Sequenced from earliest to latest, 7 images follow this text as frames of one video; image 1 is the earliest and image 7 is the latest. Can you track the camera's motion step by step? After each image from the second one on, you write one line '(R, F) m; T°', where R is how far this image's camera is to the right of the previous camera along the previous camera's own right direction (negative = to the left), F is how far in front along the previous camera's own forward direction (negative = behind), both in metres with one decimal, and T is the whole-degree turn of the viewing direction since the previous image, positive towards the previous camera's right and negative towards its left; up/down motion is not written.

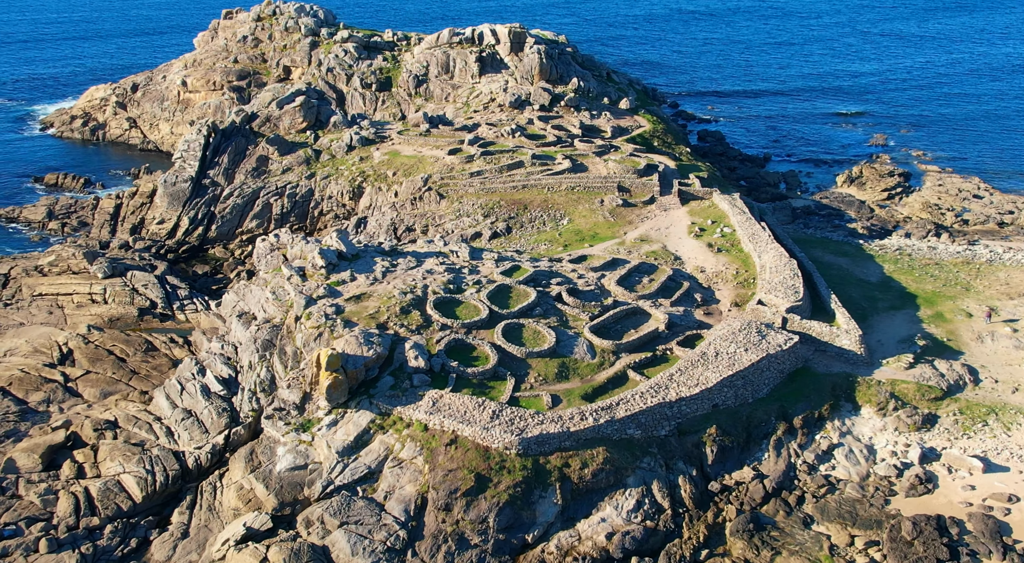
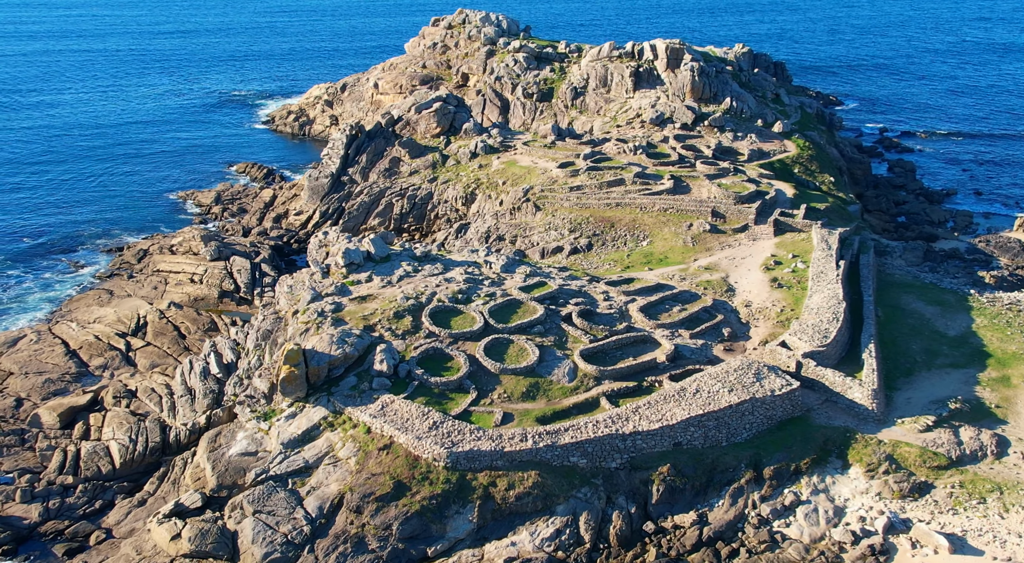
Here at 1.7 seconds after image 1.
(+6.0, +0.9) m; -10°
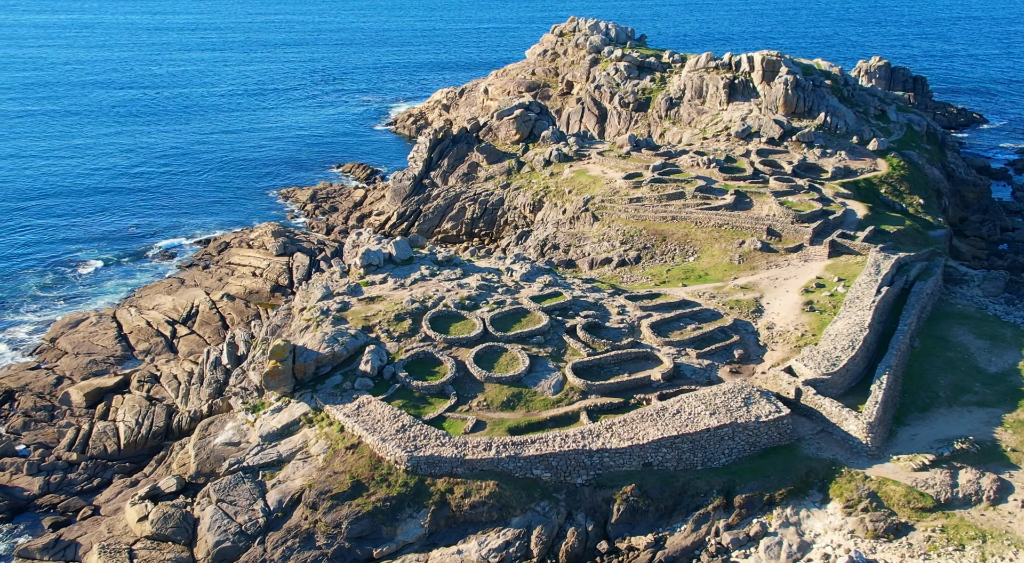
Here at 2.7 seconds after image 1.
(+3.6, +0.1) m; -6°
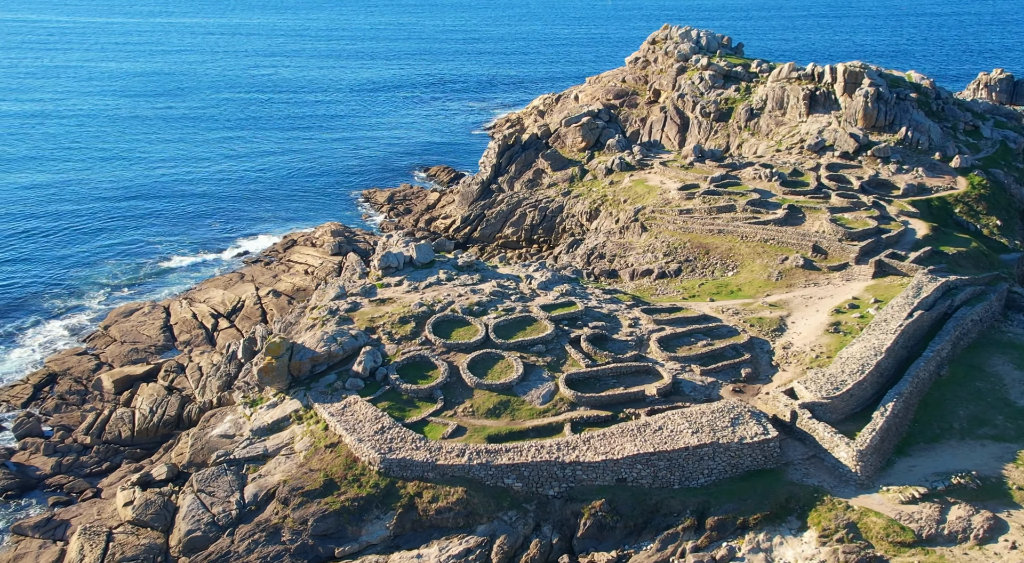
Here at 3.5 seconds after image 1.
(+2.9, 0.0) m; -5°
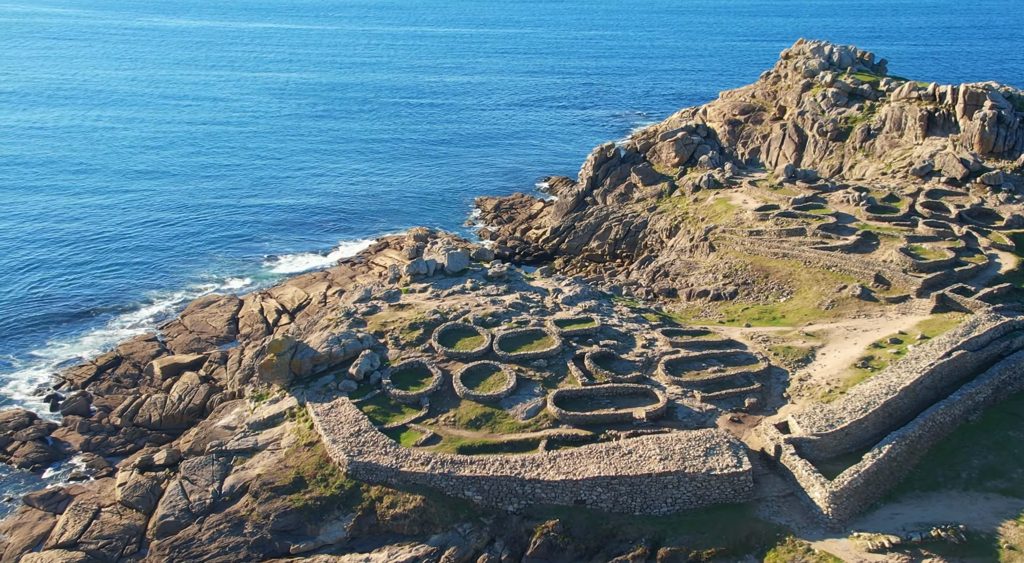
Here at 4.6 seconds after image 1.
(+4.2, -0.2) m; -7°
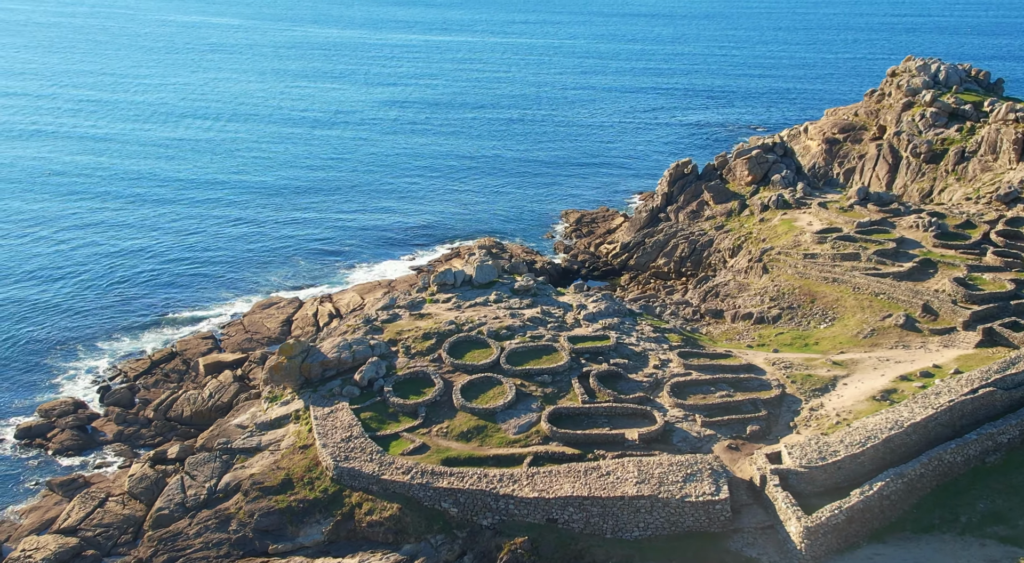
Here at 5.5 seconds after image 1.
(+3.1, -0.5) m; -6°
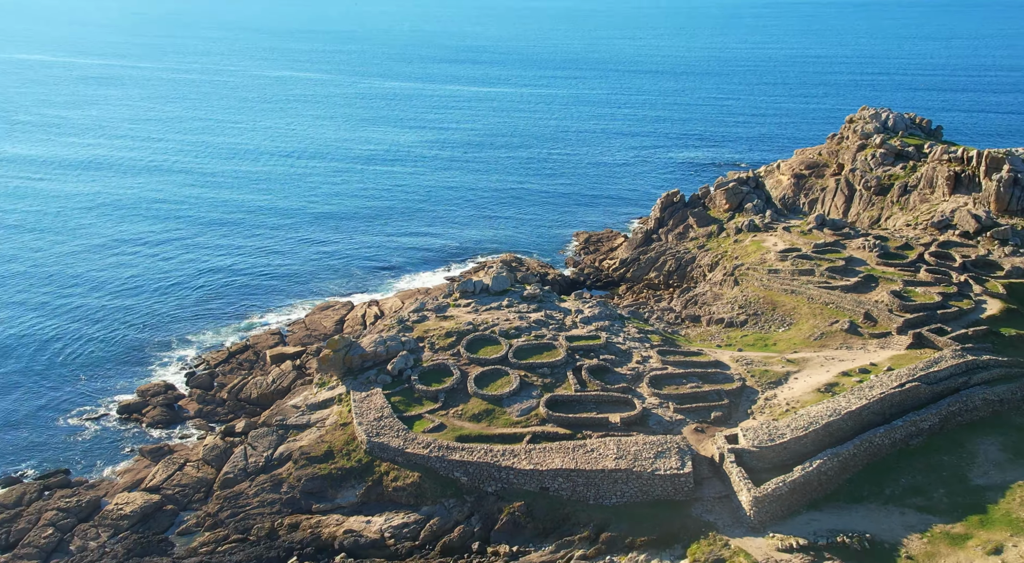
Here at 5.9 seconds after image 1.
(+0.5, -5.2) m; -1°
